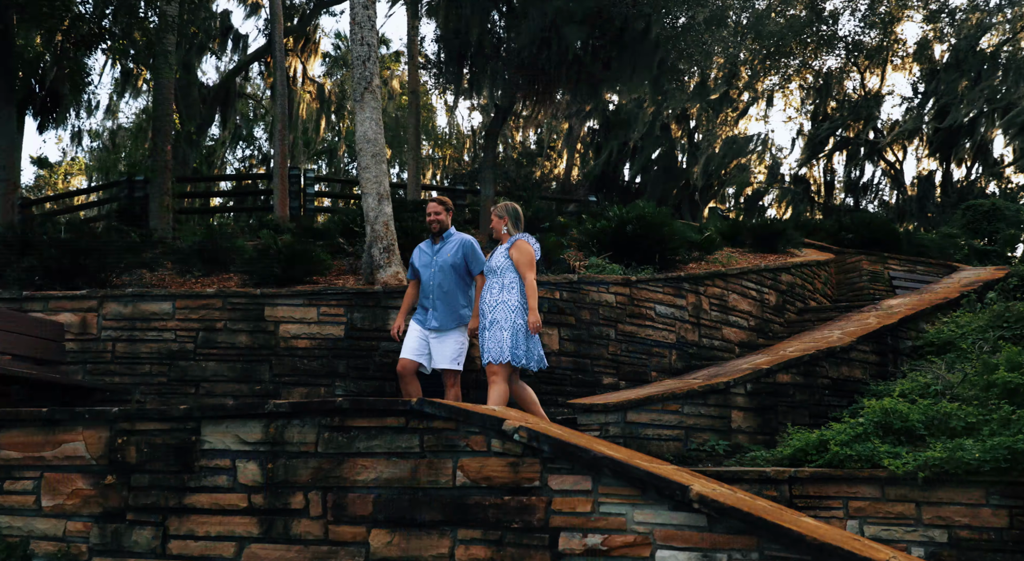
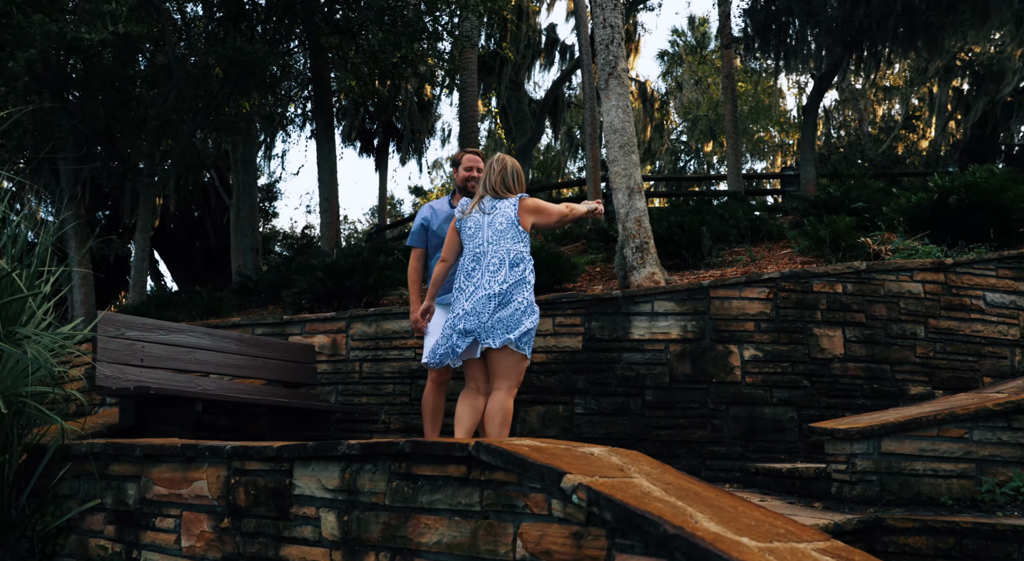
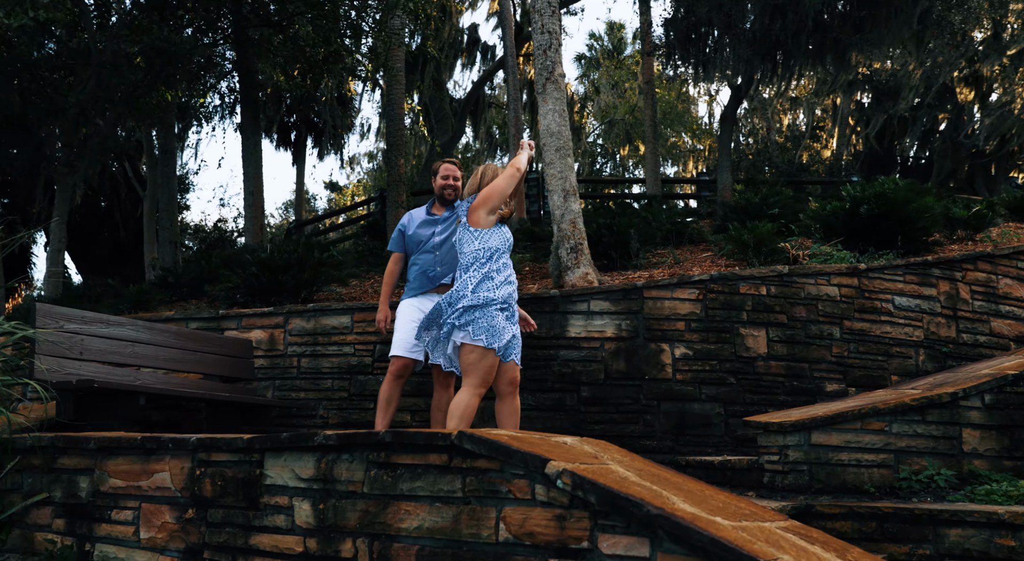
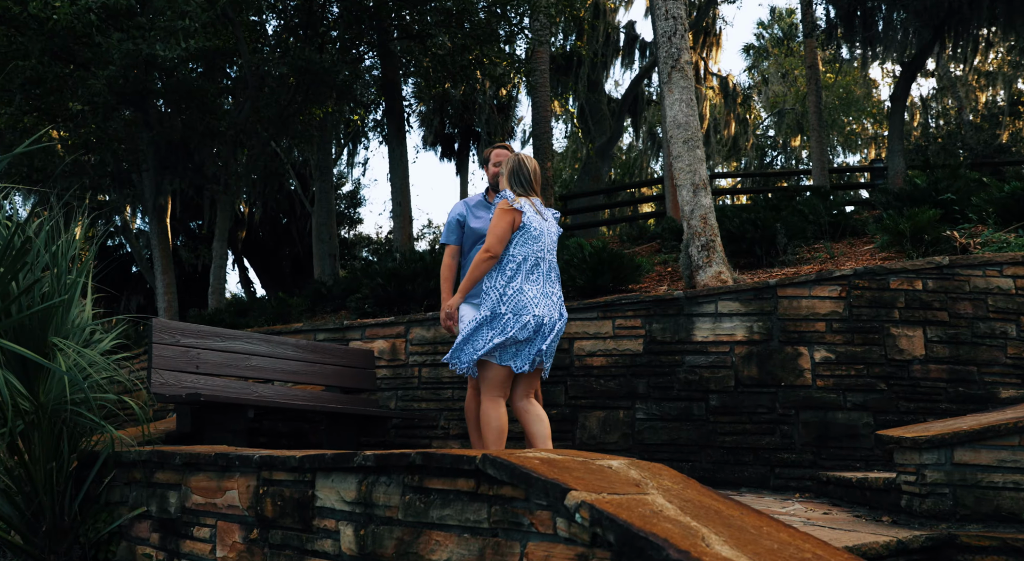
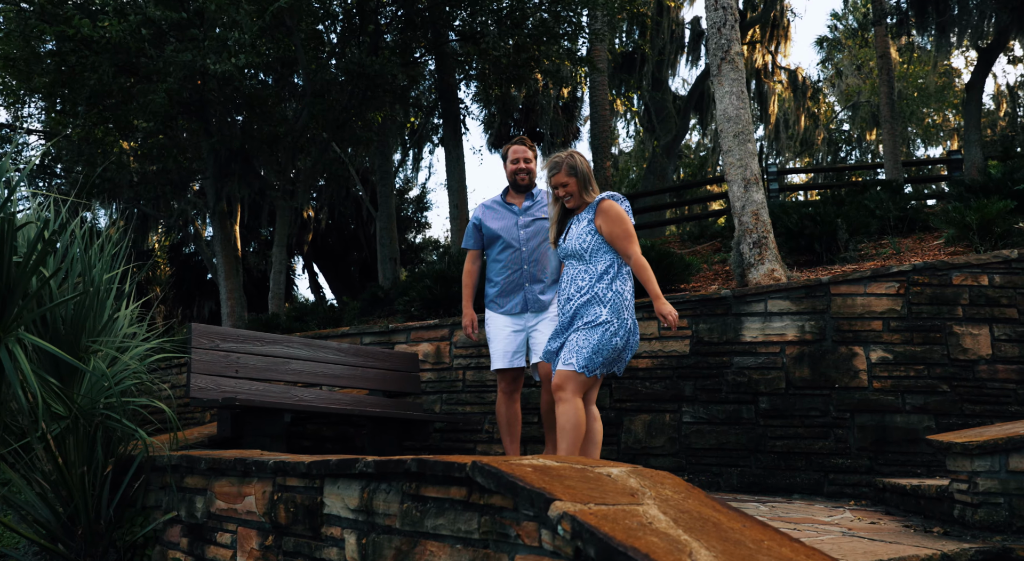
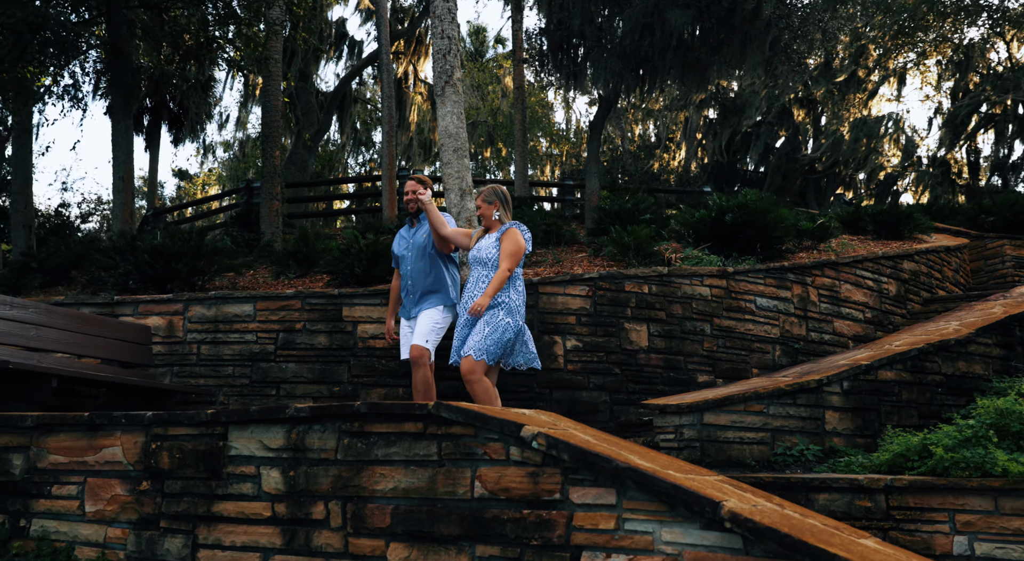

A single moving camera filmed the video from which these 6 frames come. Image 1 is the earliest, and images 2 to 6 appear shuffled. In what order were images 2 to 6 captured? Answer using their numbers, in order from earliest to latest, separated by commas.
6, 3, 2, 4, 5
